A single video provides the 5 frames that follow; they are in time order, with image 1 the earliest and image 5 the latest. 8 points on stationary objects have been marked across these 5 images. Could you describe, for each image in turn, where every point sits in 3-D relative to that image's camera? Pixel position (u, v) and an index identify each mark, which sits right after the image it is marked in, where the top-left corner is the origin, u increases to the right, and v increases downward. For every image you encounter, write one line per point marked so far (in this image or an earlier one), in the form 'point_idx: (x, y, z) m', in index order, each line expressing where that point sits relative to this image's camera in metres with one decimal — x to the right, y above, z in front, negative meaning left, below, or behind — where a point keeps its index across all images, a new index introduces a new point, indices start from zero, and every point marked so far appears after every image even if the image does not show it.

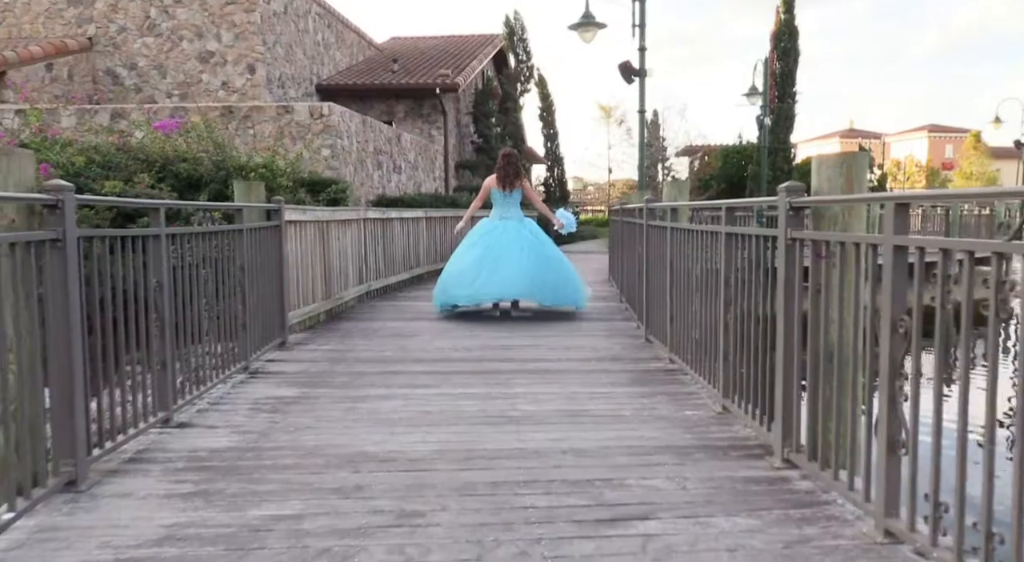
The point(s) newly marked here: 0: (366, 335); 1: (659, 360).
0: (-1.1, -0.4, +7.0) m
1: (+1.0, -0.5, +6.0) m
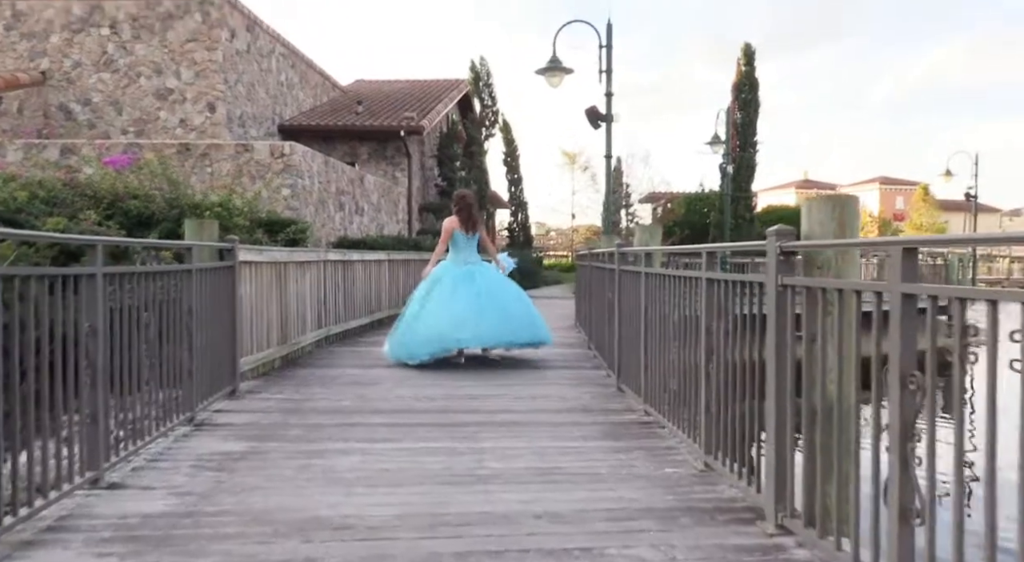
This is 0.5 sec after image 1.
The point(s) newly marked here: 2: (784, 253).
0: (-1.4, -0.7, +6.6) m
1: (+0.7, -0.8, +5.7) m
2: (+0.9, +0.1, +3.2) m
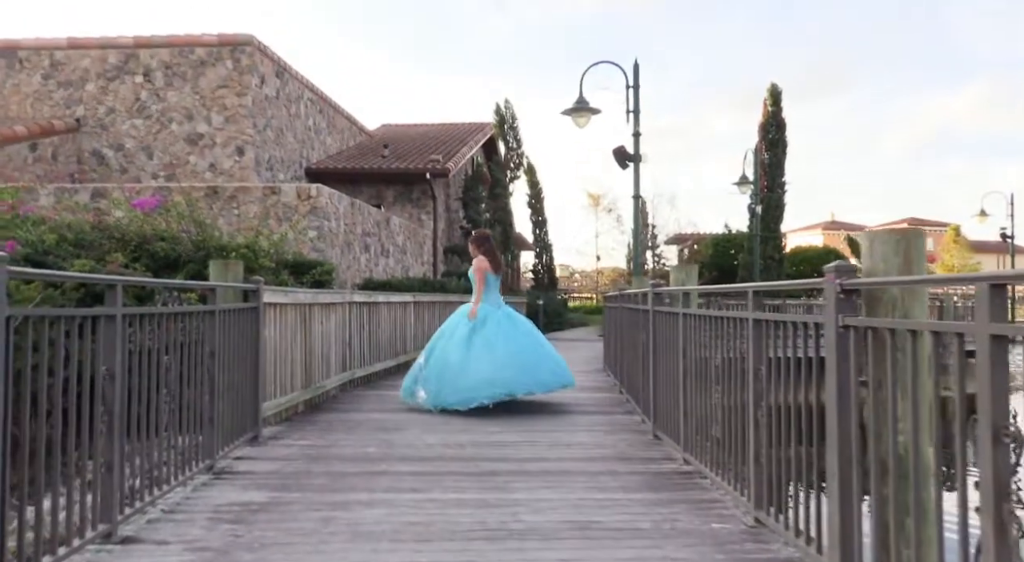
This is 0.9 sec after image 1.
0: (-1.1, -1.0, +6.4) m
1: (+0.9, -1.1, +5.4) m
2: (+1.1, 0.0, +2.9) m
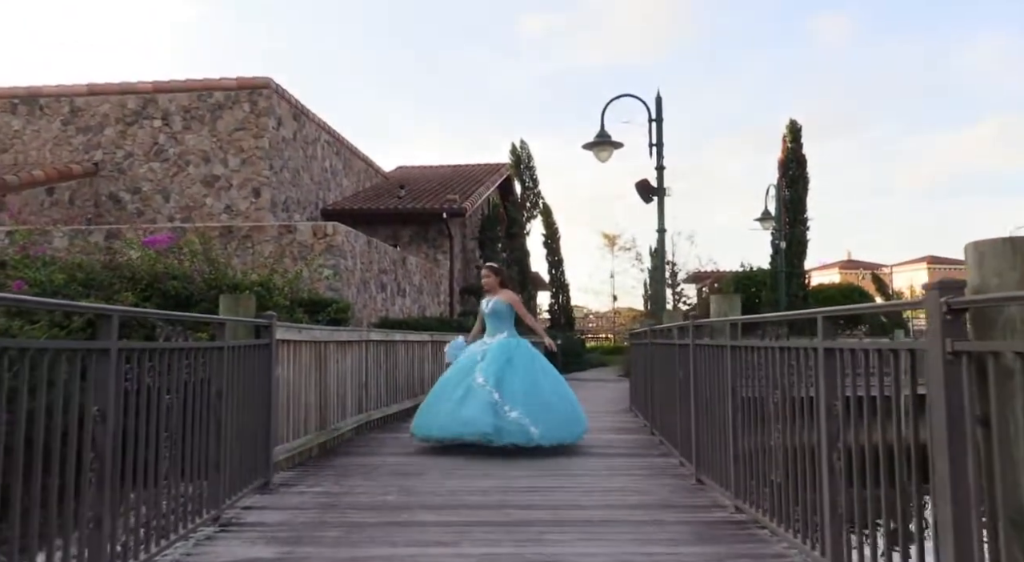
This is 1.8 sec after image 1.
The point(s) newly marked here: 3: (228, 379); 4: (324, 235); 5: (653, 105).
0: (-1.0, -1.2, +5.9) m
1: (+1.1, -1.2, +4.9) m
2: (+1.2, -0.1, +2.5) m
3: (-1.4, -0.5, +4.6) m
4: (-2.6, +0.7, +12.6) m
5: (+2.2, +2.7, +13.9) m
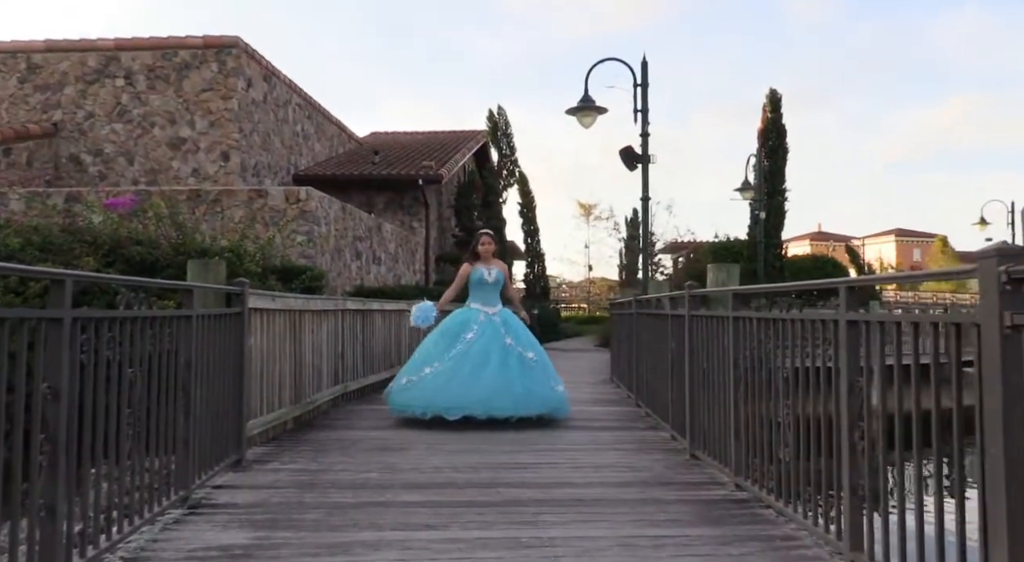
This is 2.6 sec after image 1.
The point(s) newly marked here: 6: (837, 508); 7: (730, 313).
0: (-1.0, -1.0, +5.6) m
1: (+1.1, -1.1, +4.7) m
2: (+1.2, 0.0, +2.2) m
3: (-1.5, -0.3, +4.3) m
4: (-2.9, +1.1, +12.2) m
5: (+1.9, +3.1, +13.6) m
6: (+1.2, -0.9, +3.5) m
7: (+1.1, -0.2, +4.9) m
